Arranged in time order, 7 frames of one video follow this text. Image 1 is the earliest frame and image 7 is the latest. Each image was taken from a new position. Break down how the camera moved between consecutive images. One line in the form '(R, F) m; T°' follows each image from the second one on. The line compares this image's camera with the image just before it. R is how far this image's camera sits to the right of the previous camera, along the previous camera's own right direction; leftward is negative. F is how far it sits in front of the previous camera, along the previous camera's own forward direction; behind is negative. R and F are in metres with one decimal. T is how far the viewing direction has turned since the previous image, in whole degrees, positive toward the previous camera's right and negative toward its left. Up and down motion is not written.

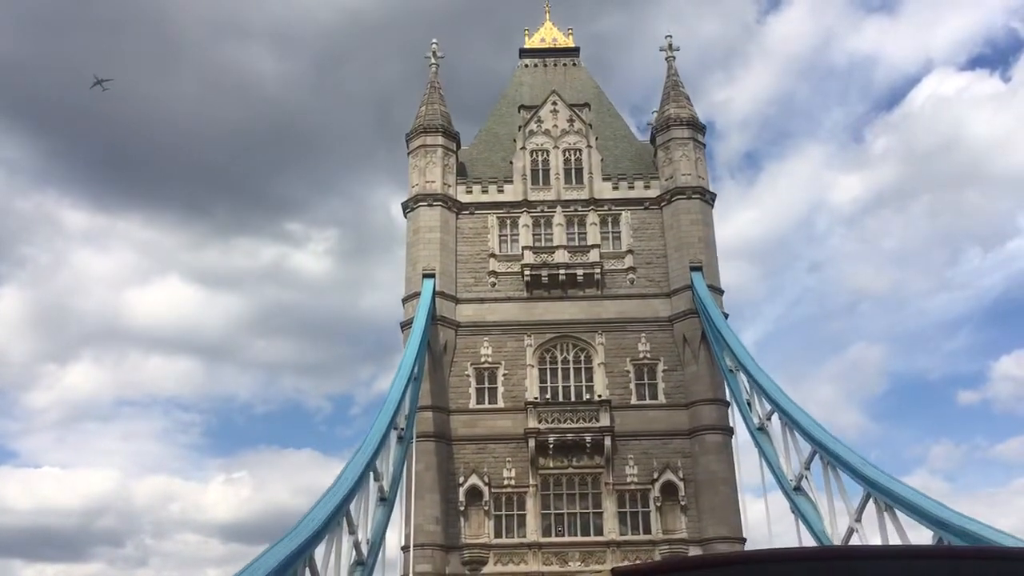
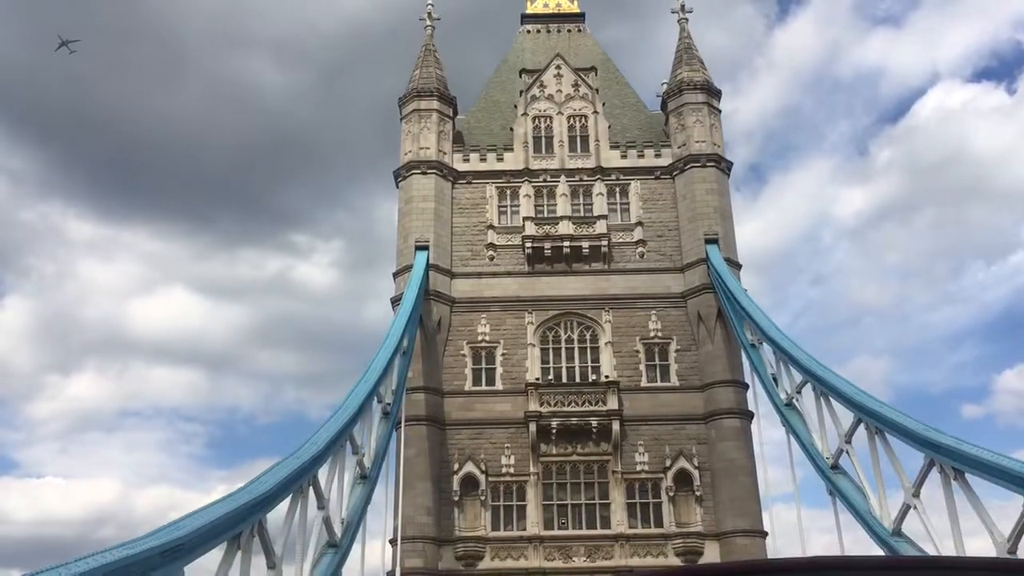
(+0.1, +1.9) m; 0°
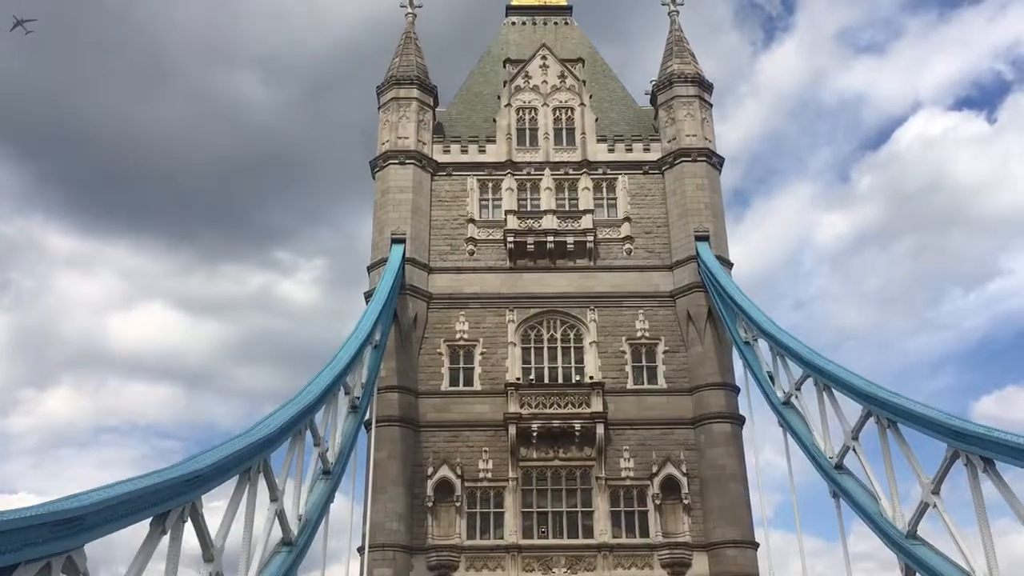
(0.0, +1.1) m; +1°
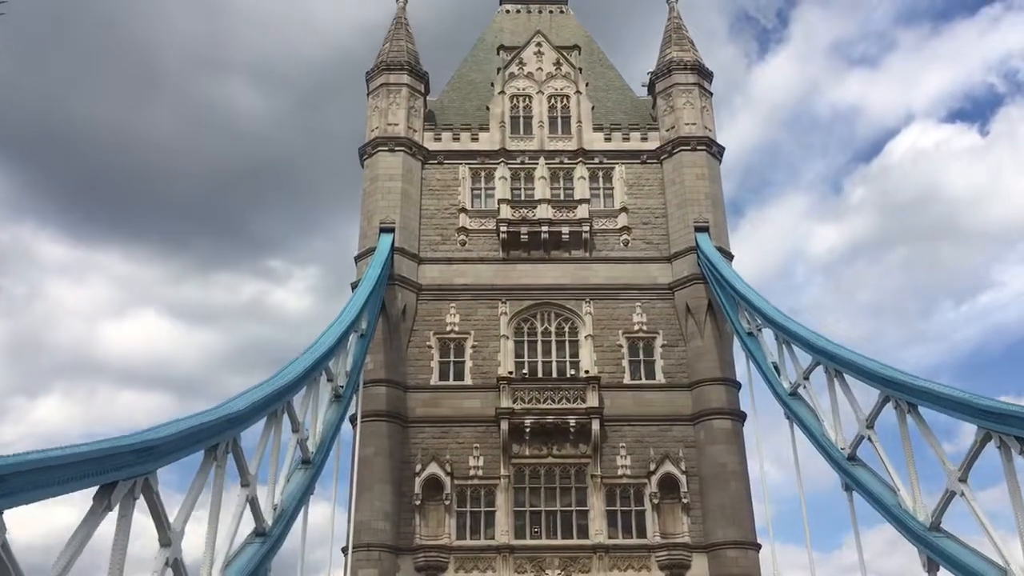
(0.0, +0.8) m; 0°
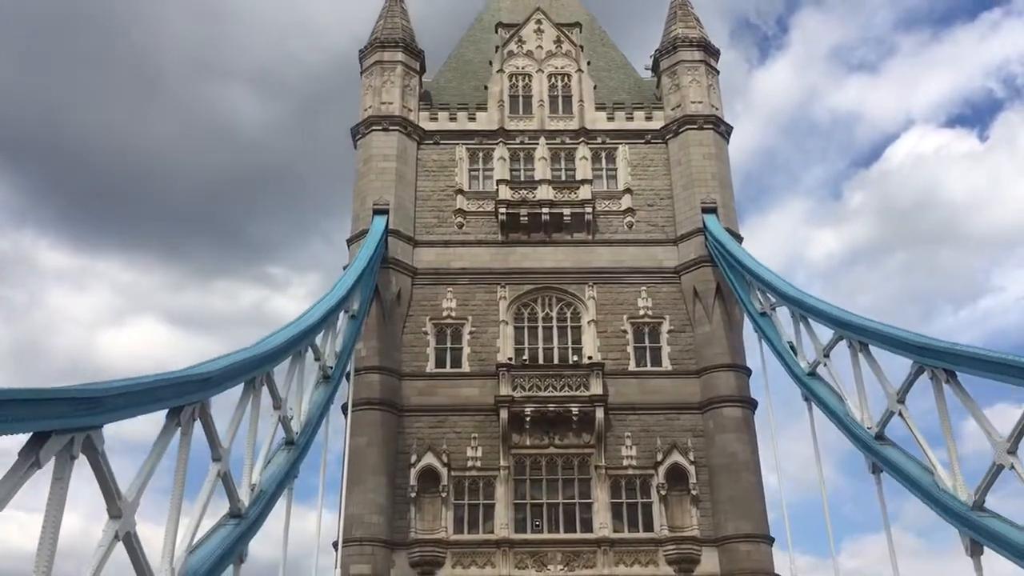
(0.0, +0.9) m; 0°
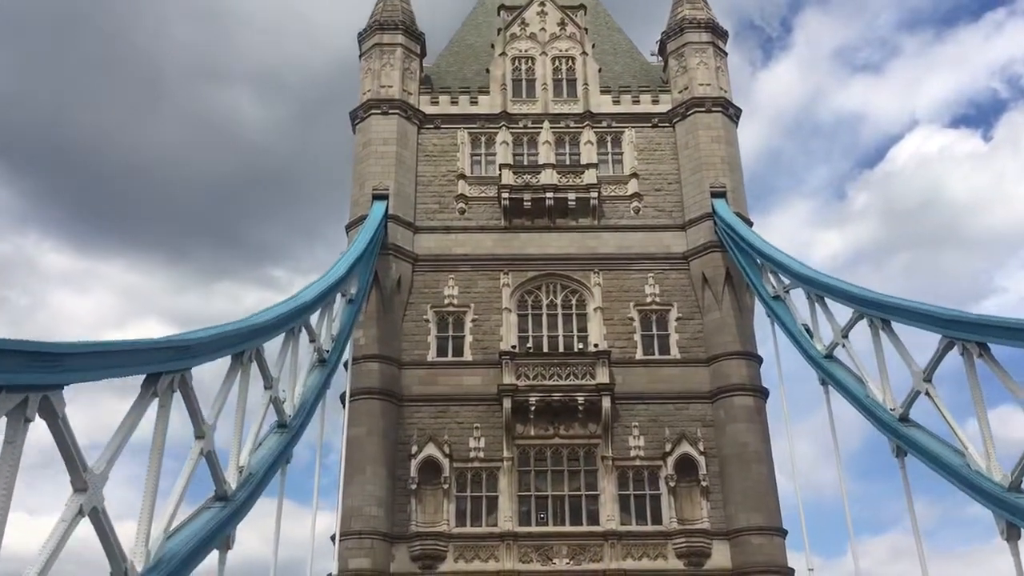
(0.0, +0.6) m; 0°
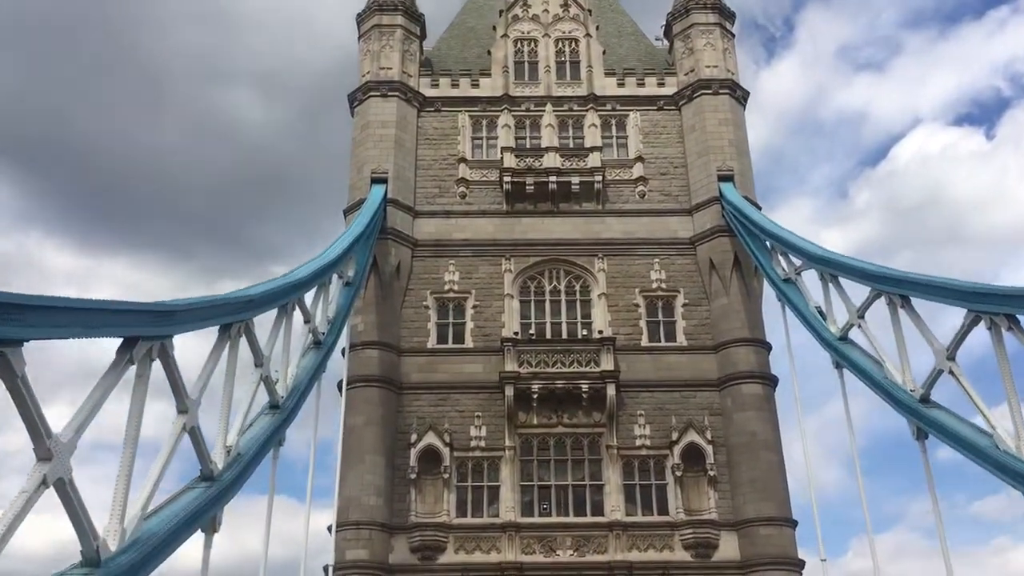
(0.0, +0.5) m; 0°
